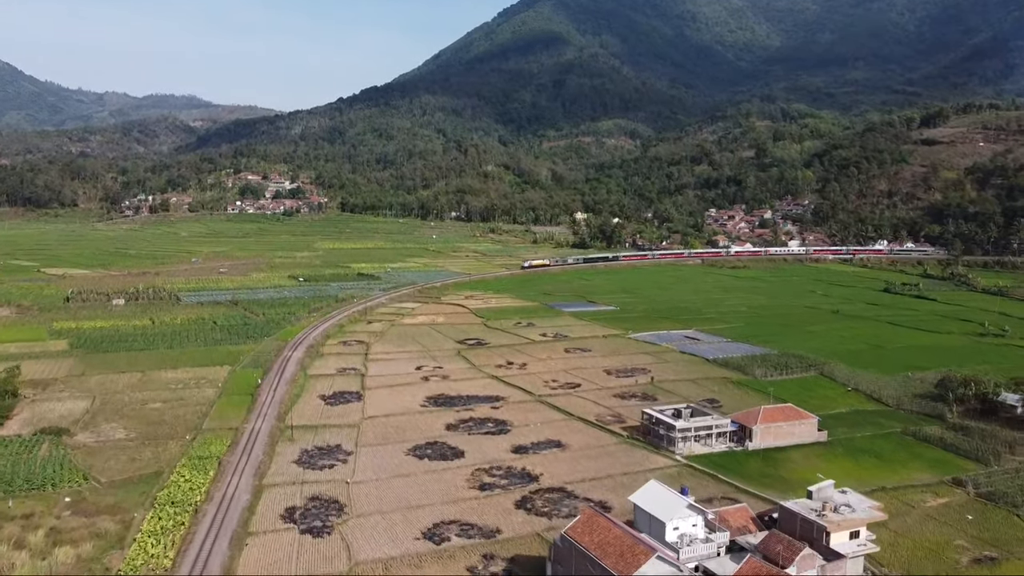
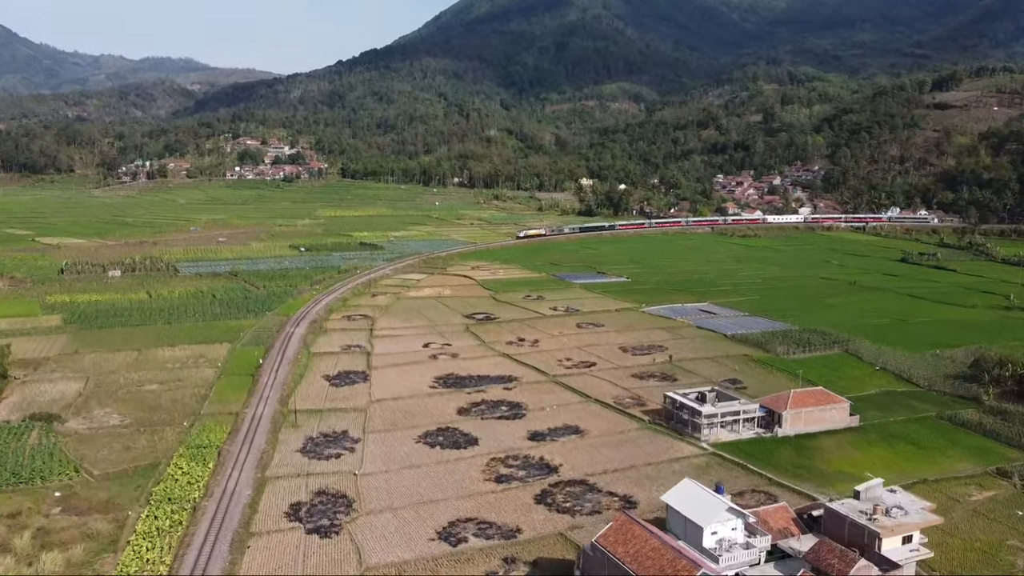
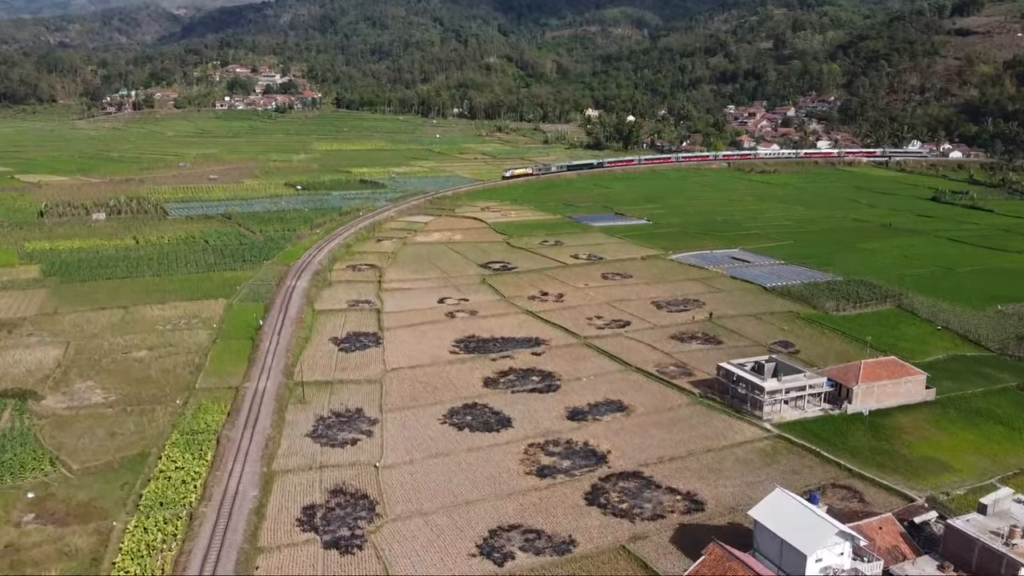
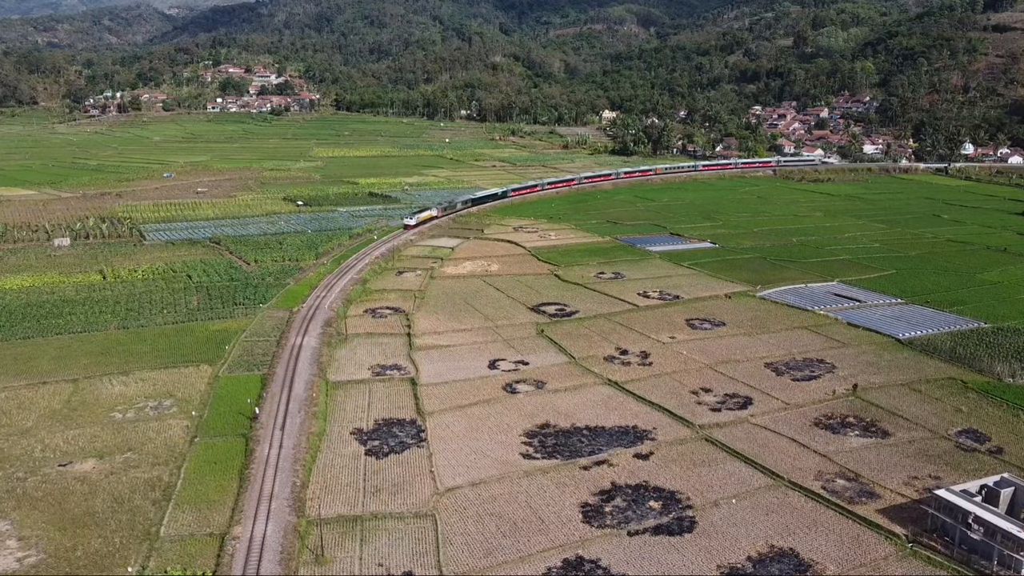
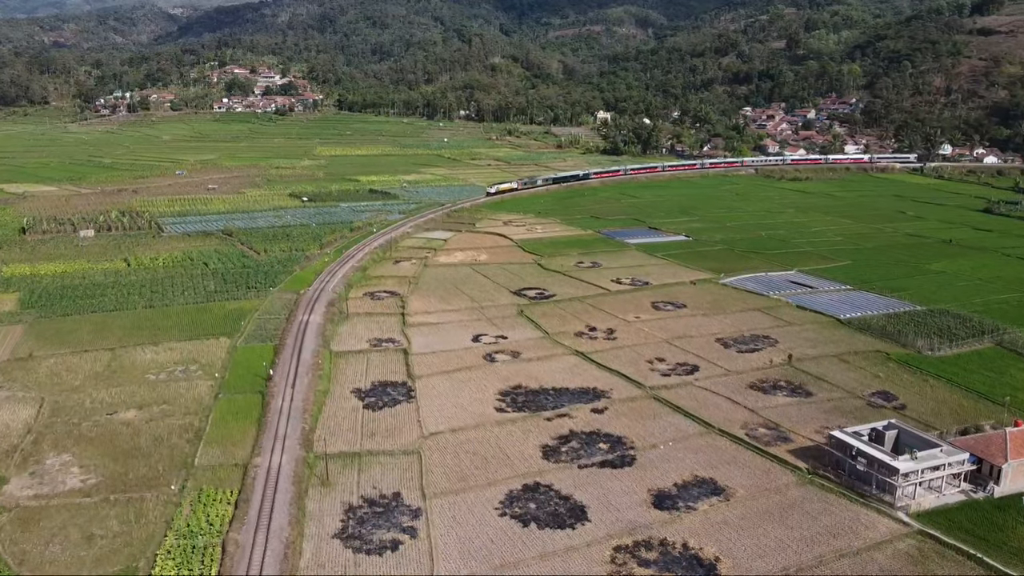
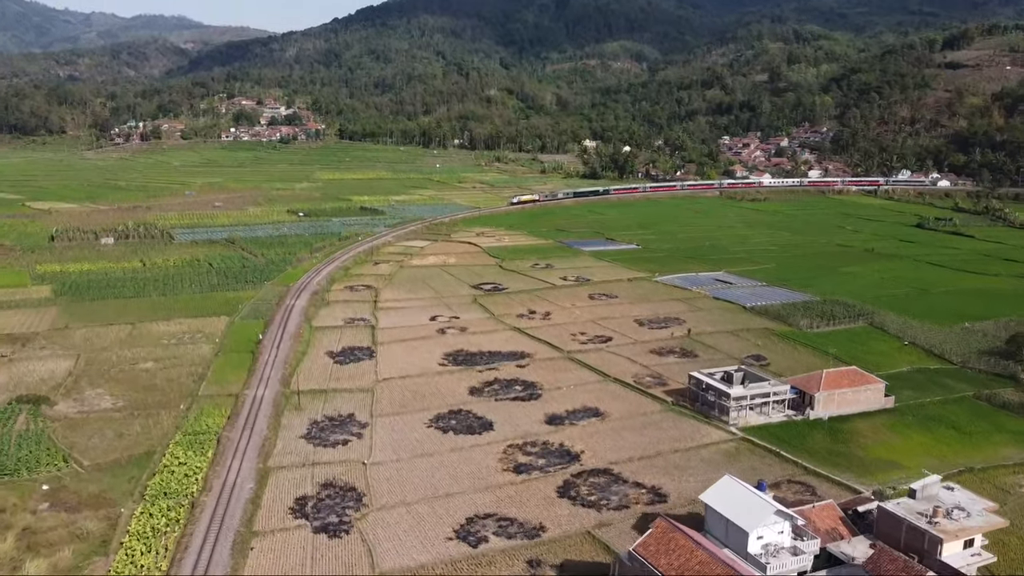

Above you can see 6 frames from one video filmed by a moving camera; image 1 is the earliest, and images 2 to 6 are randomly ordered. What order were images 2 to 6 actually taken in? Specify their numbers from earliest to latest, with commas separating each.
2, 6, 3, 5, 4
